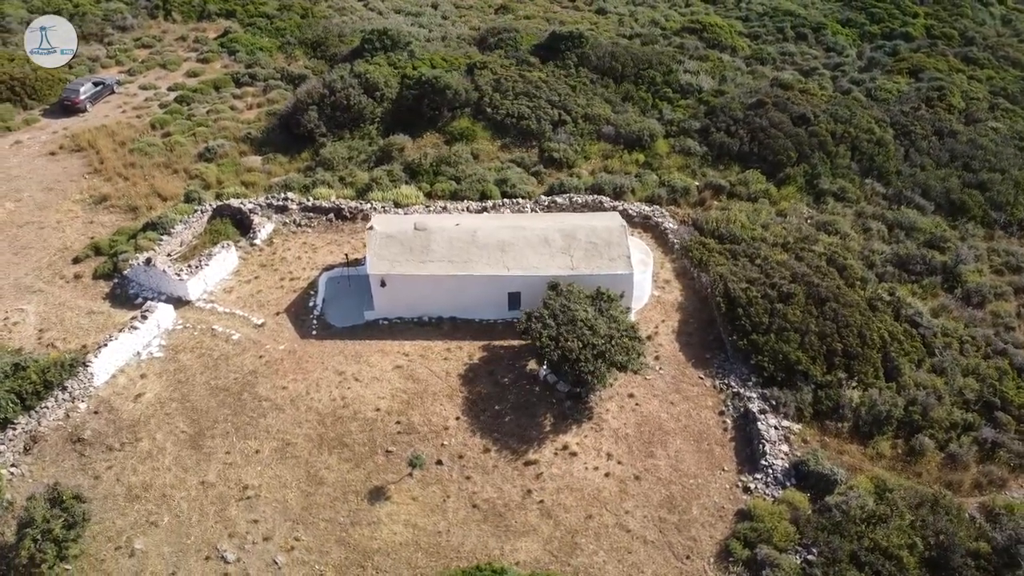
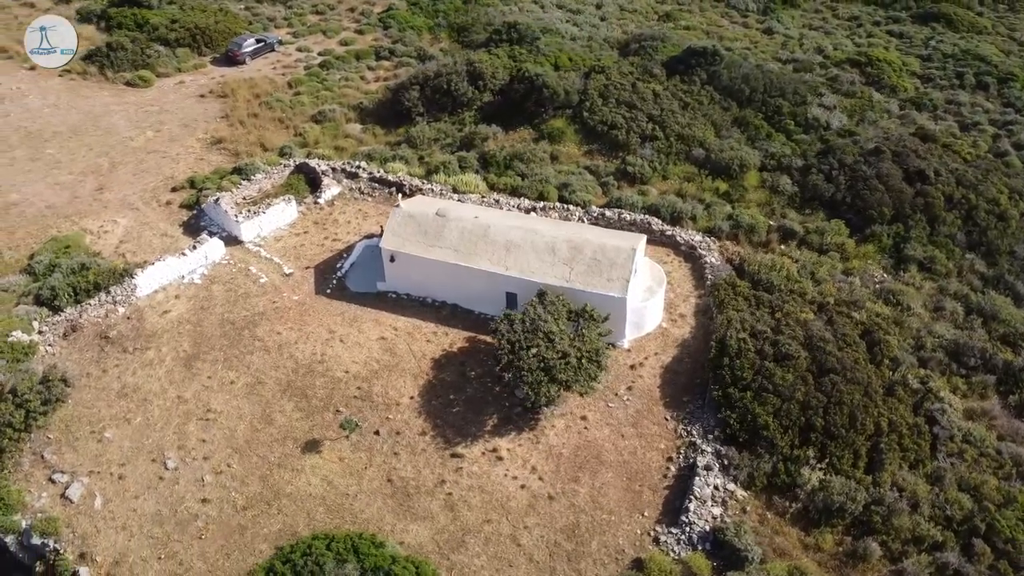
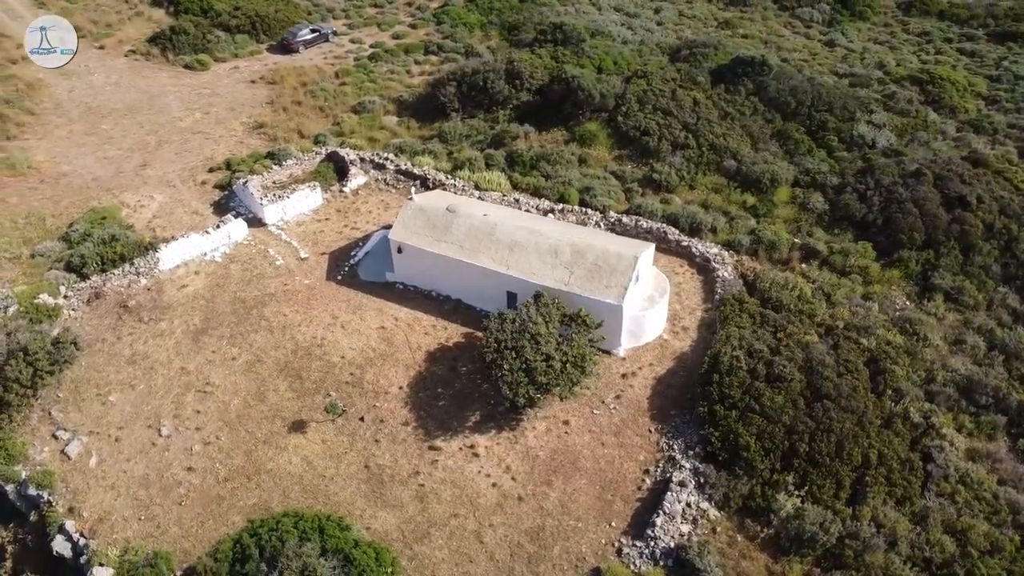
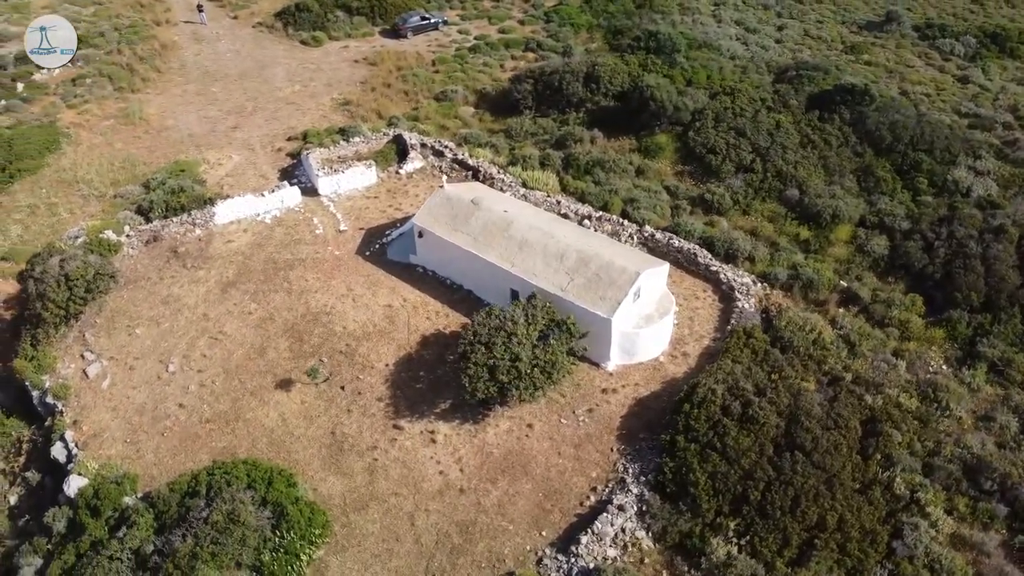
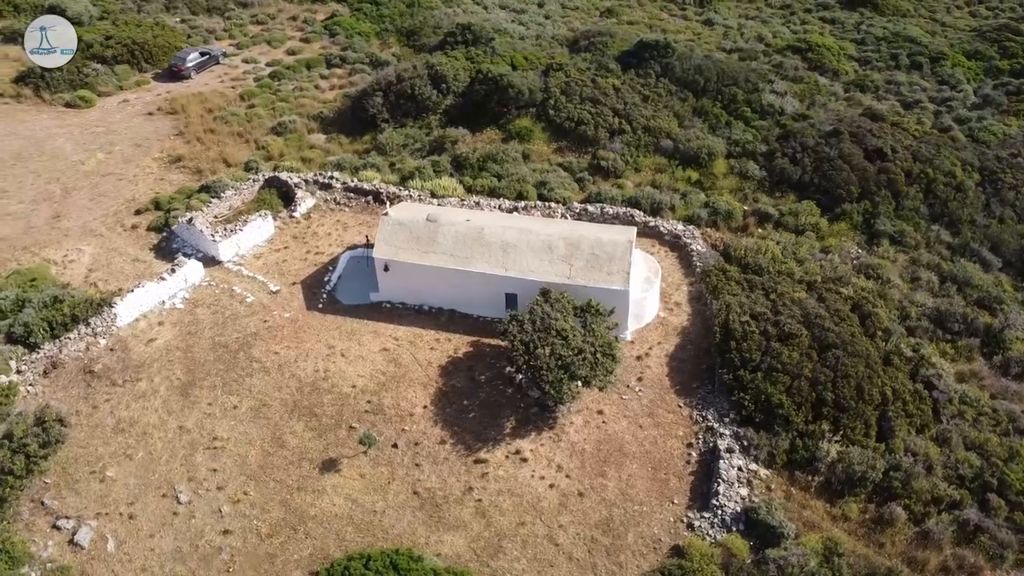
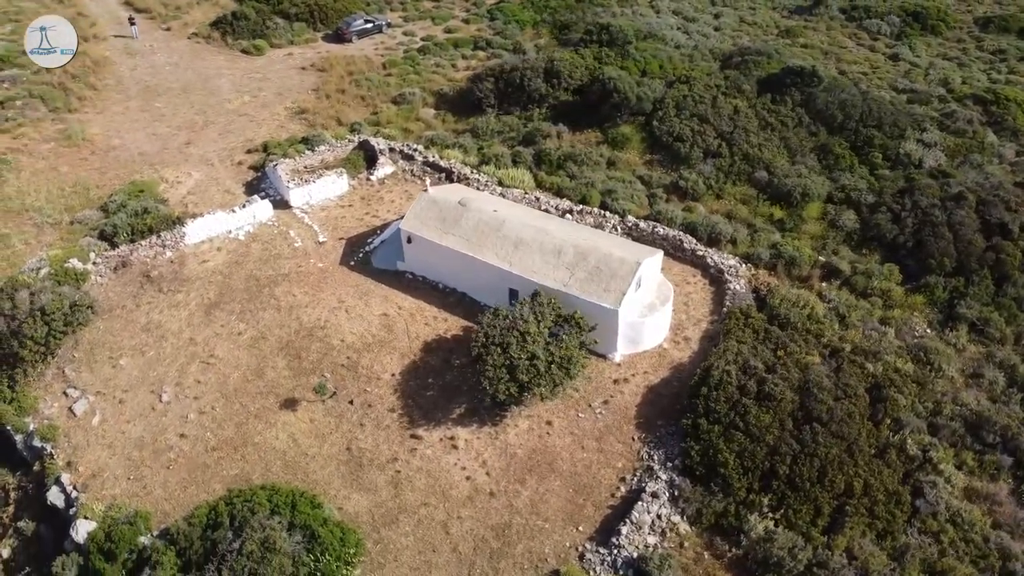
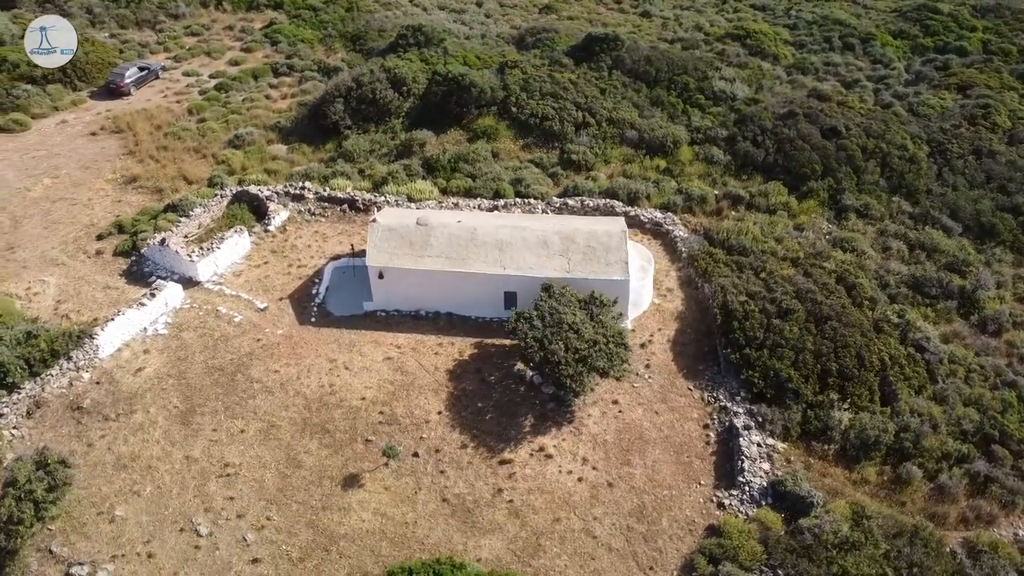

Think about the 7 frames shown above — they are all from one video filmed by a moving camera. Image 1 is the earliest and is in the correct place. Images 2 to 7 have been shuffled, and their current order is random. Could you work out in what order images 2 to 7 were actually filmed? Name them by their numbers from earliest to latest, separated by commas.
7, 5, 2, 3, 6, 4
